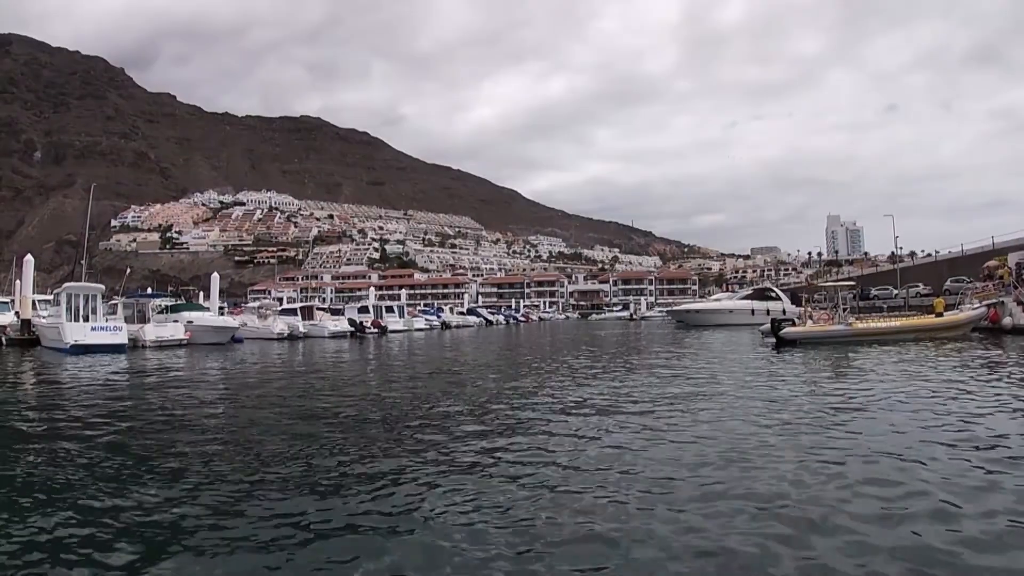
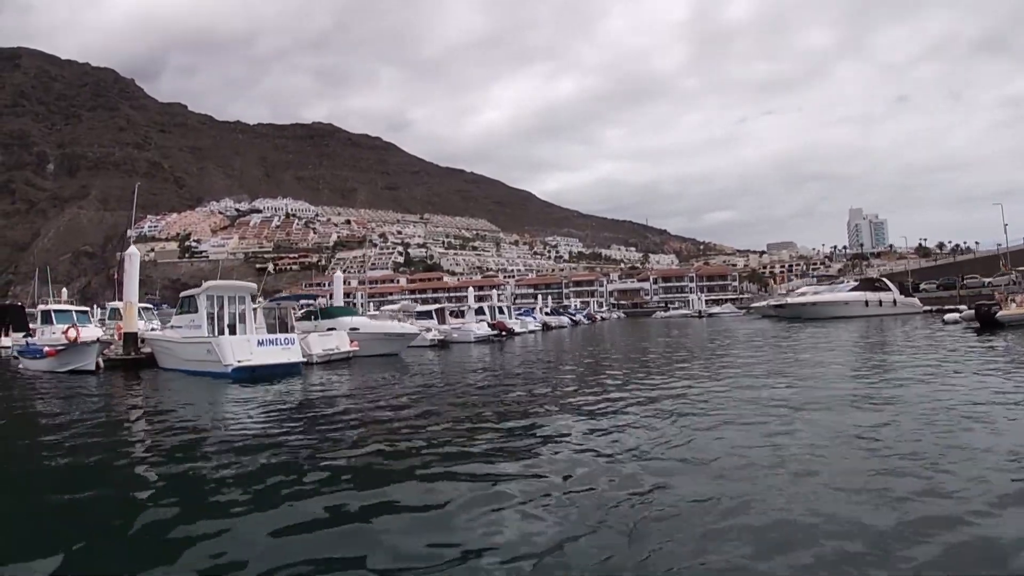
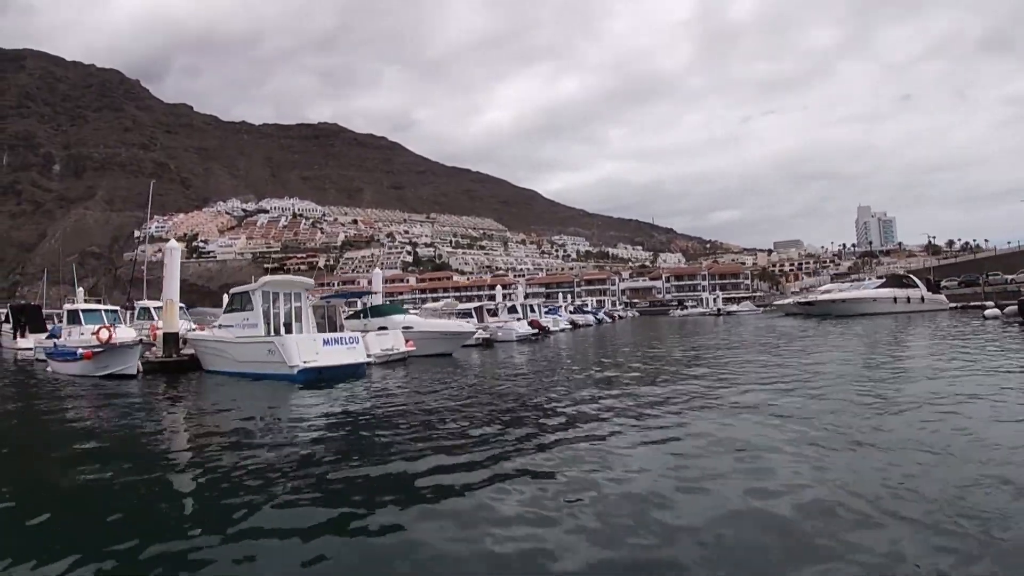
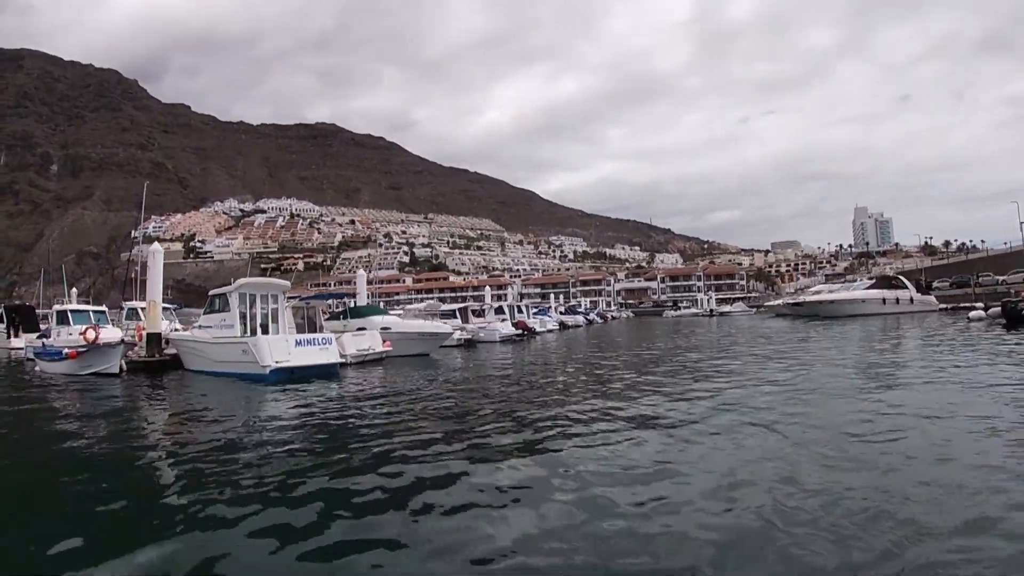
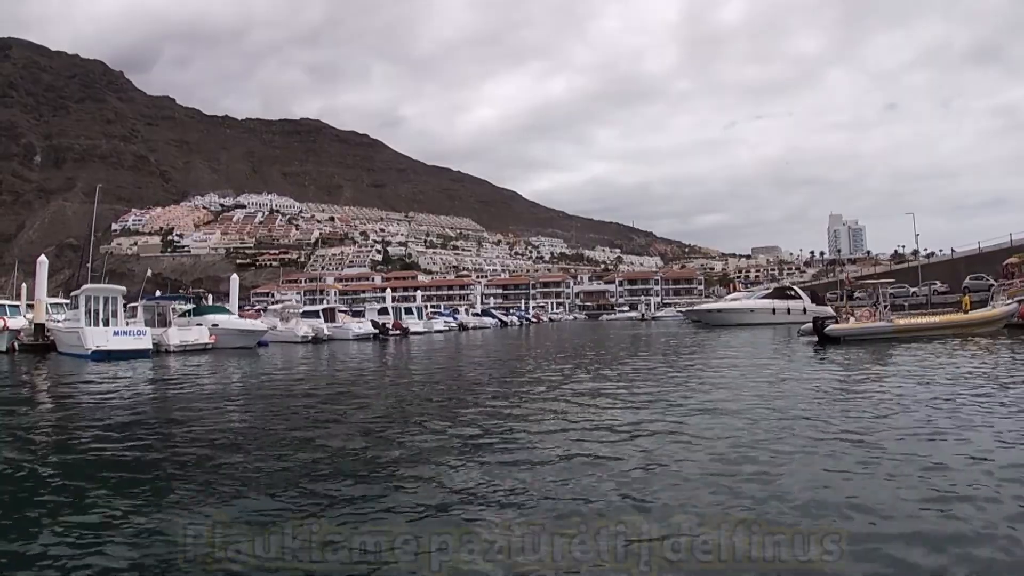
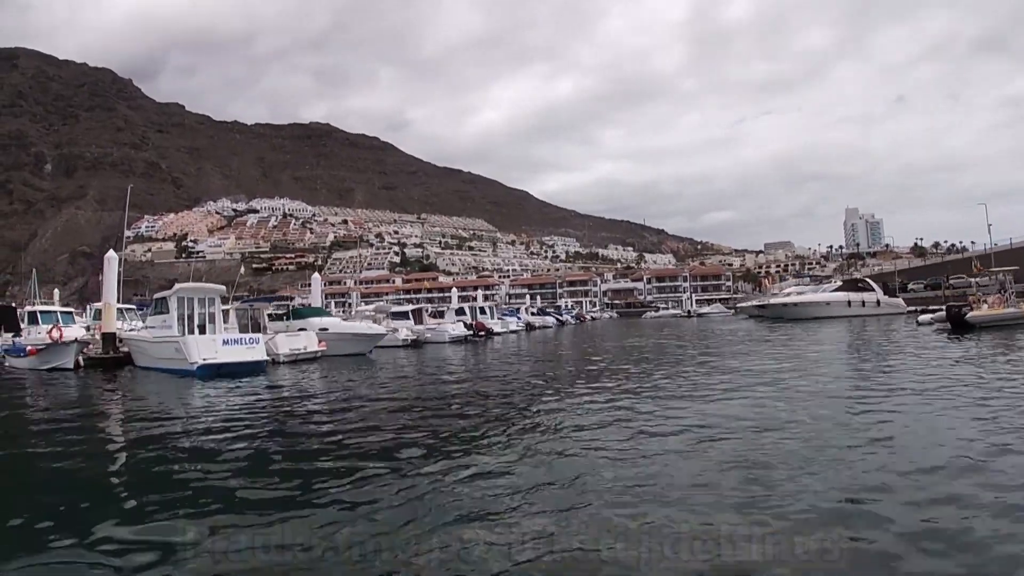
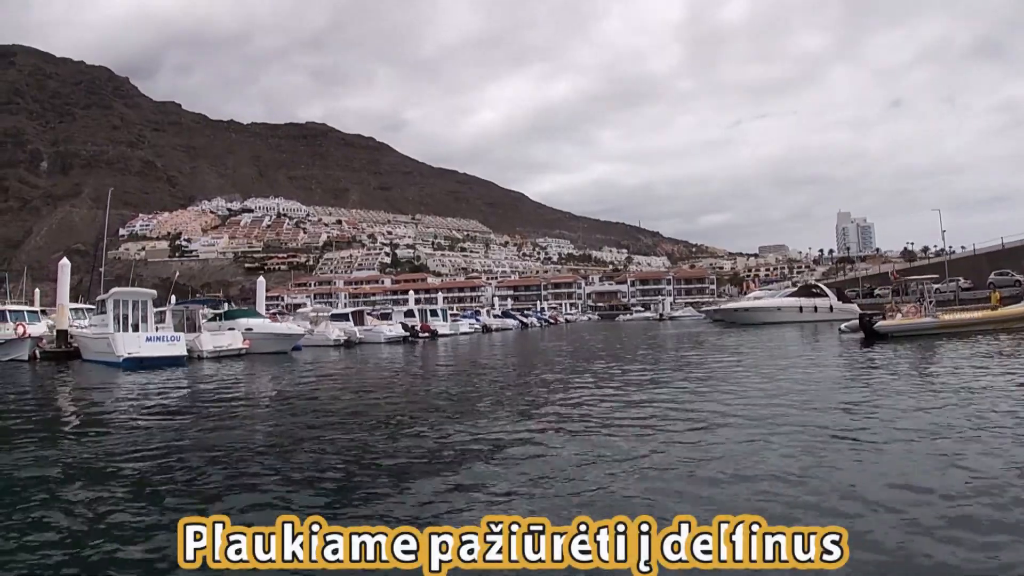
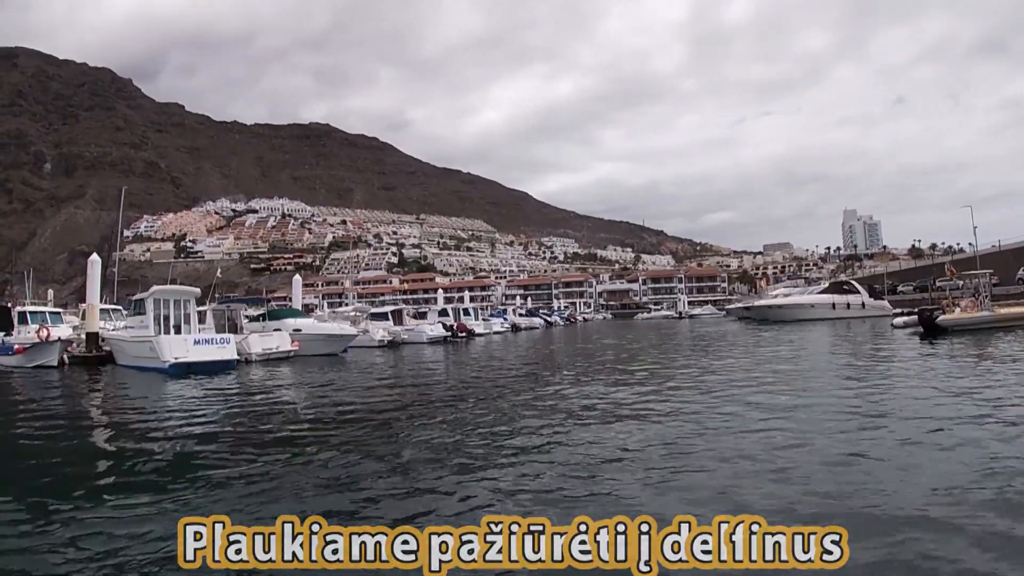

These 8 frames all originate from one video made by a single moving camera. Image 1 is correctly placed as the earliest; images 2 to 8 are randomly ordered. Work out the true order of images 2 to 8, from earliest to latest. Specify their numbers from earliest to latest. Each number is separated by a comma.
5, 7, 8, 6, 2, 4, 3
